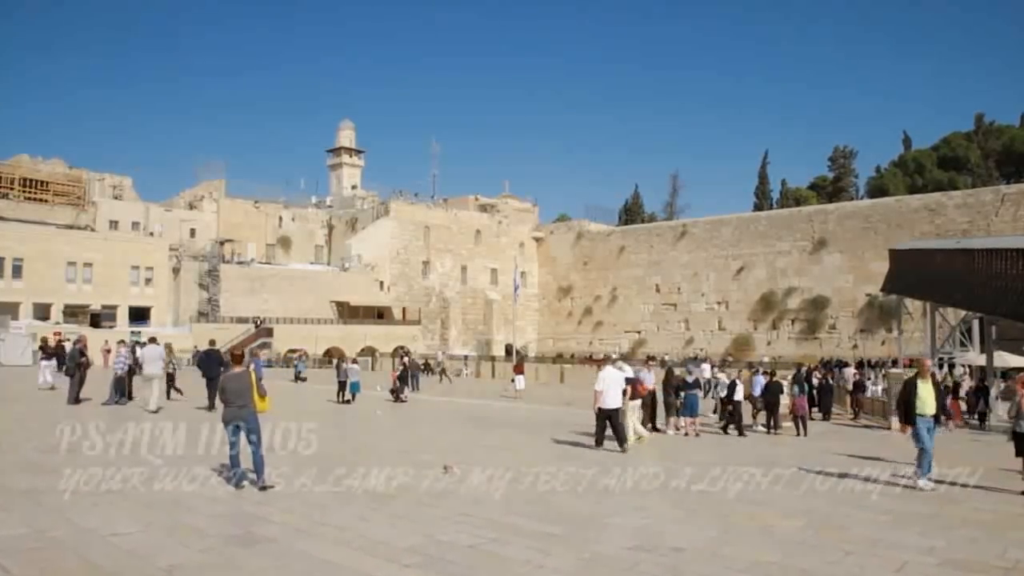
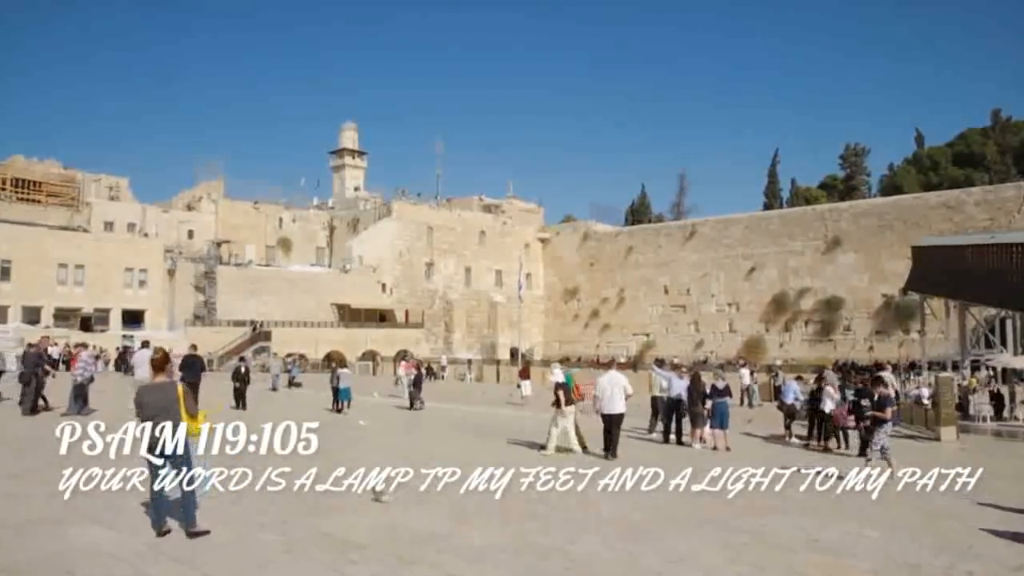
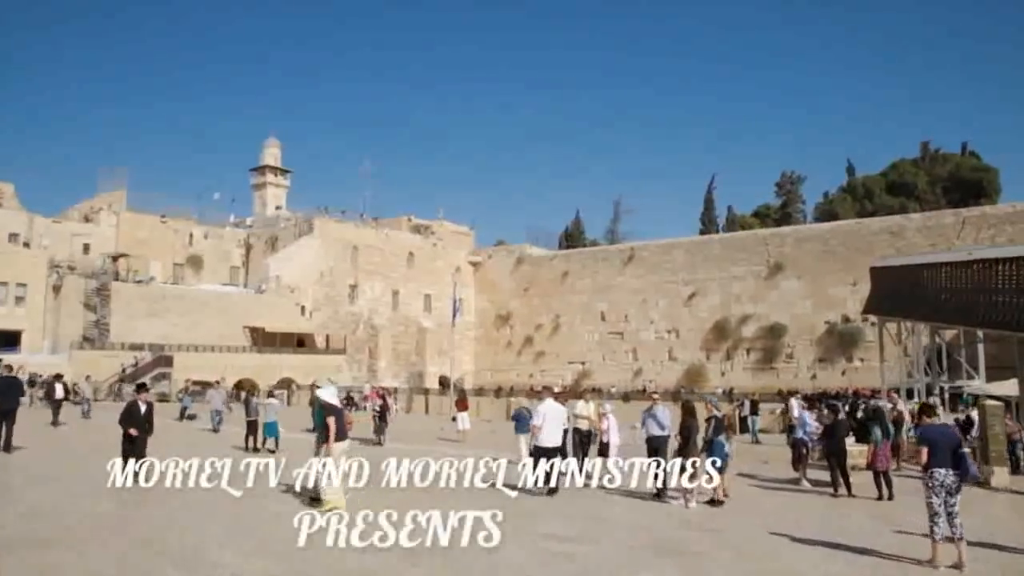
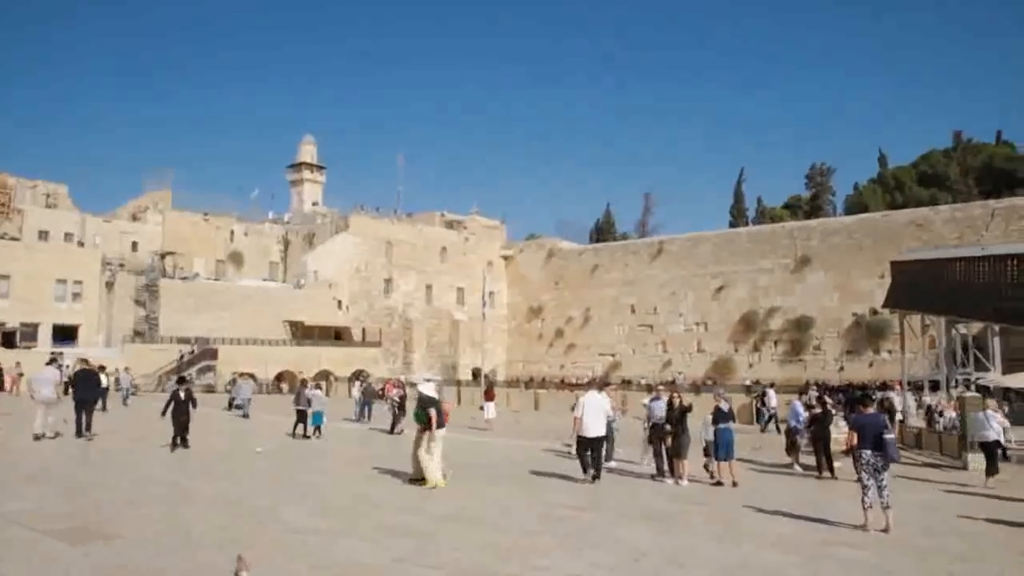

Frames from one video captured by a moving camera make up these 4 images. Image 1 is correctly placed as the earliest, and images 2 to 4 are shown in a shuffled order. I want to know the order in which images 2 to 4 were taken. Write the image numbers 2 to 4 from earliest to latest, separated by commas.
2, 4, 3
